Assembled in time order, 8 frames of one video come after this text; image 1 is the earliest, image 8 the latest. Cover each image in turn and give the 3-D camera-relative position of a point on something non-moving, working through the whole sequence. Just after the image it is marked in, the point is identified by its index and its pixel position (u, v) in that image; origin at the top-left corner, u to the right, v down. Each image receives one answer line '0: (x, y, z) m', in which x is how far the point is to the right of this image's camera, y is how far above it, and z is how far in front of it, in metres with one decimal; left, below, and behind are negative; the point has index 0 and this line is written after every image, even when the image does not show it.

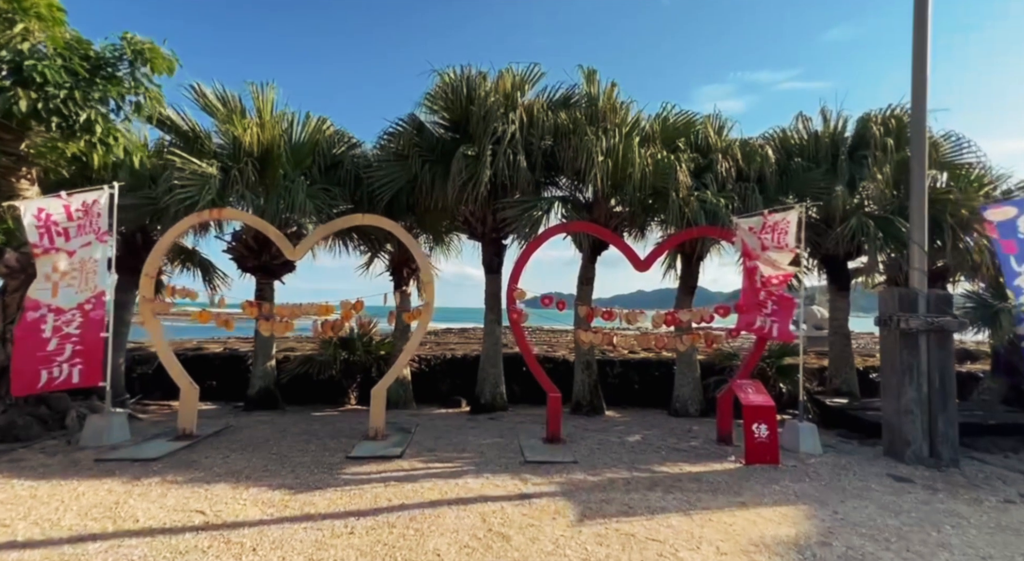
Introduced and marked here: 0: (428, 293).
0: (-0.8, -0.1, +5.5) m
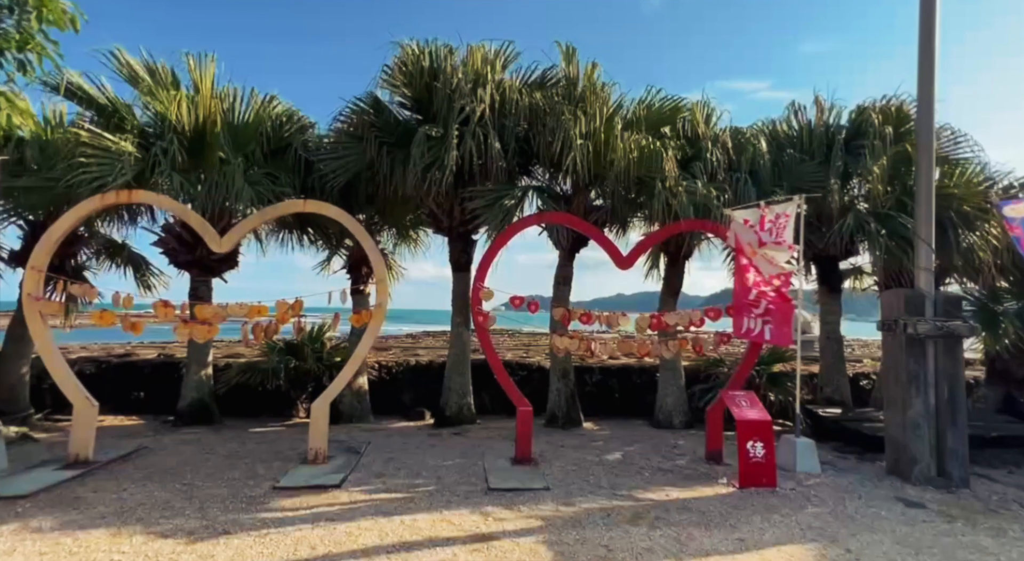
0: (-1.1, -0.1, +4.8) m
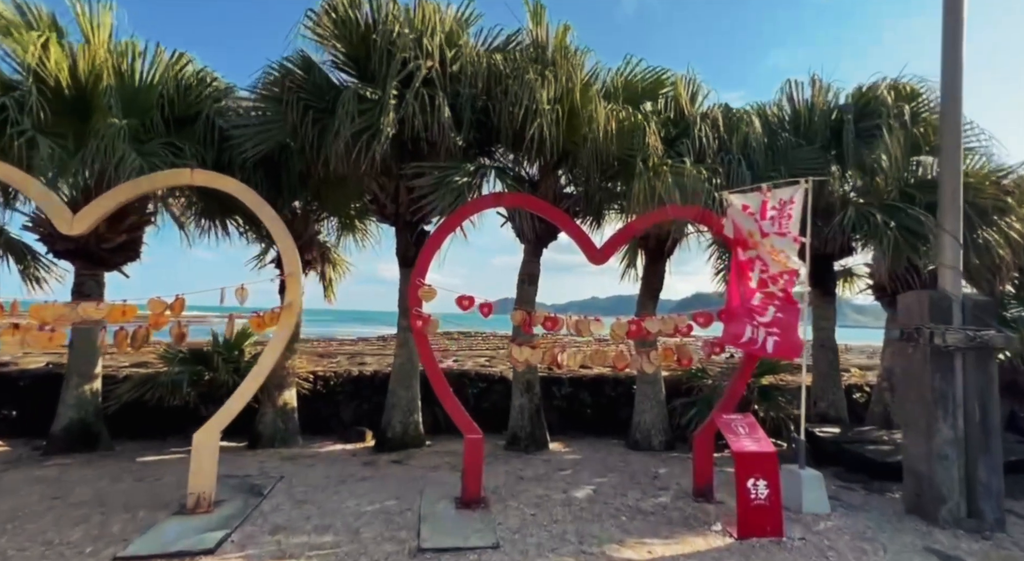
0: (-1.5, -0.1, +3.8) m
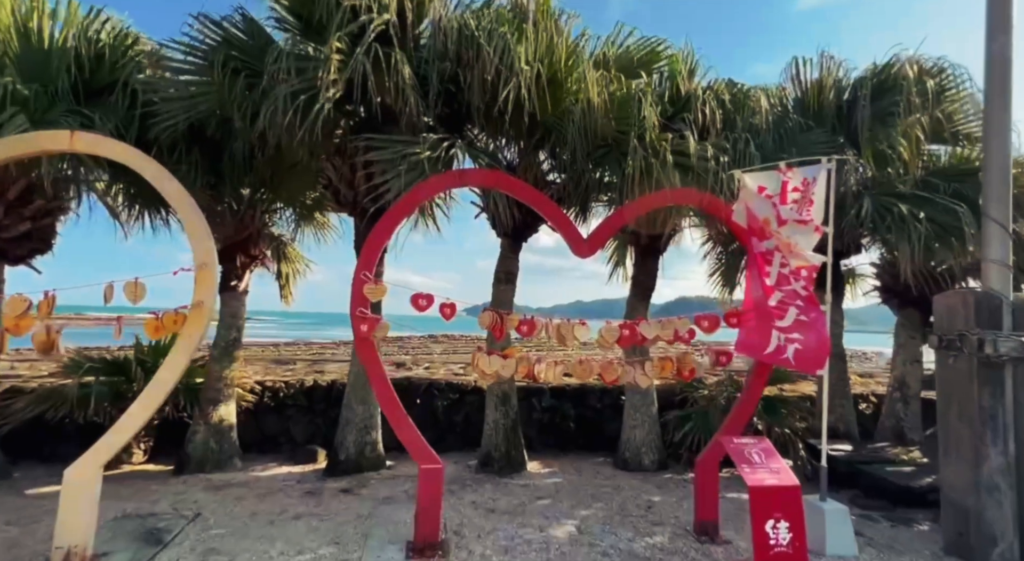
0: (-1.7, 0.0, +3.0) m
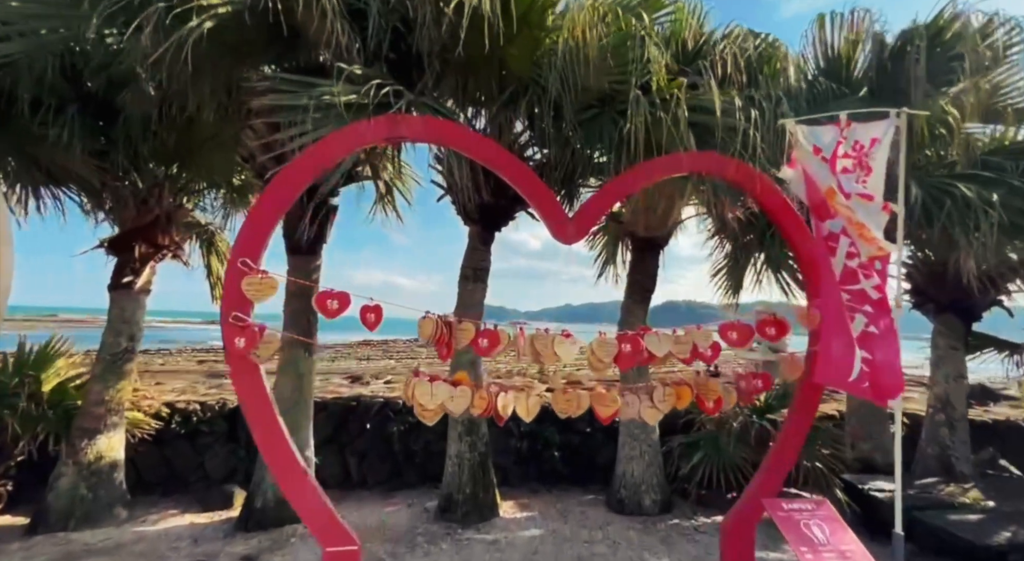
0: (-1.9, 0.0, +1.9) m
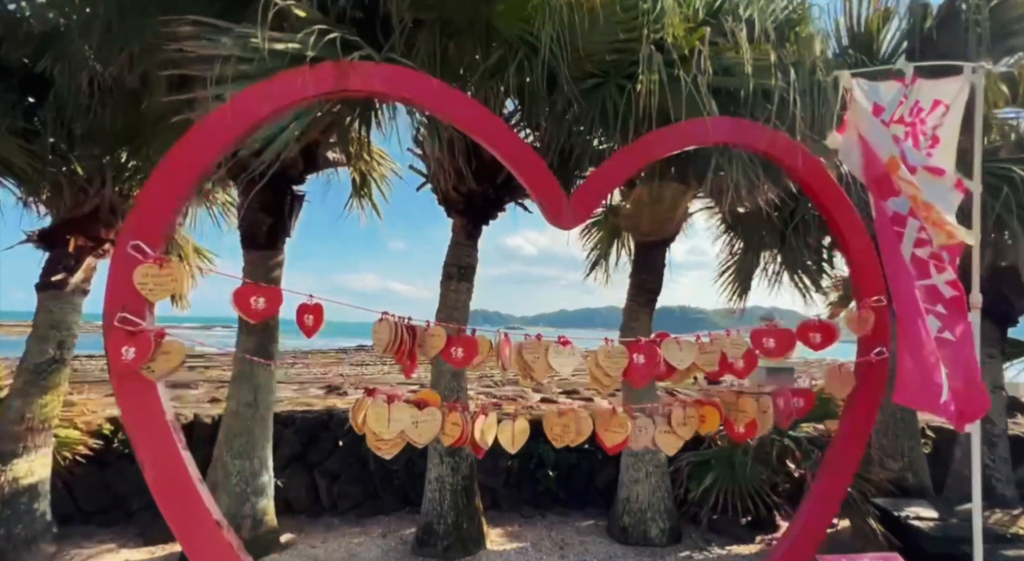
0: (-1.9, +0.1, +1.4) m
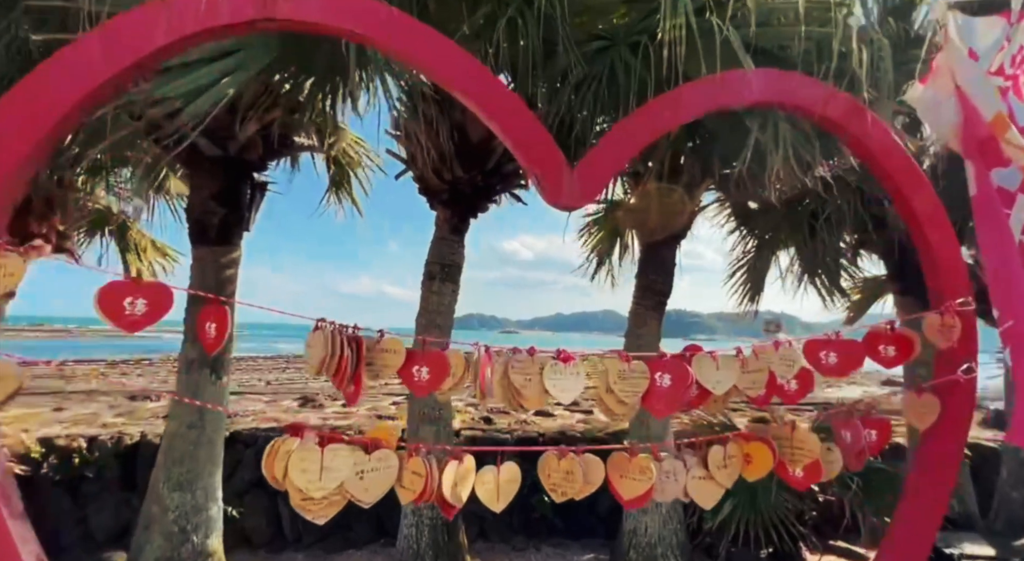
0: (-2.0, +0.1, +0.9) m
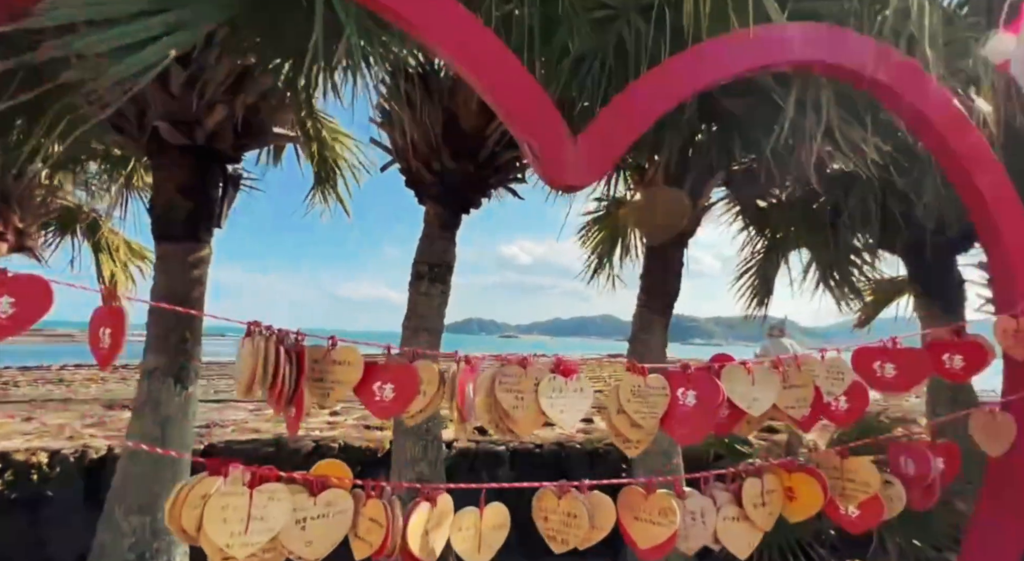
0: (-2.0, +0.1, +0.6) m
